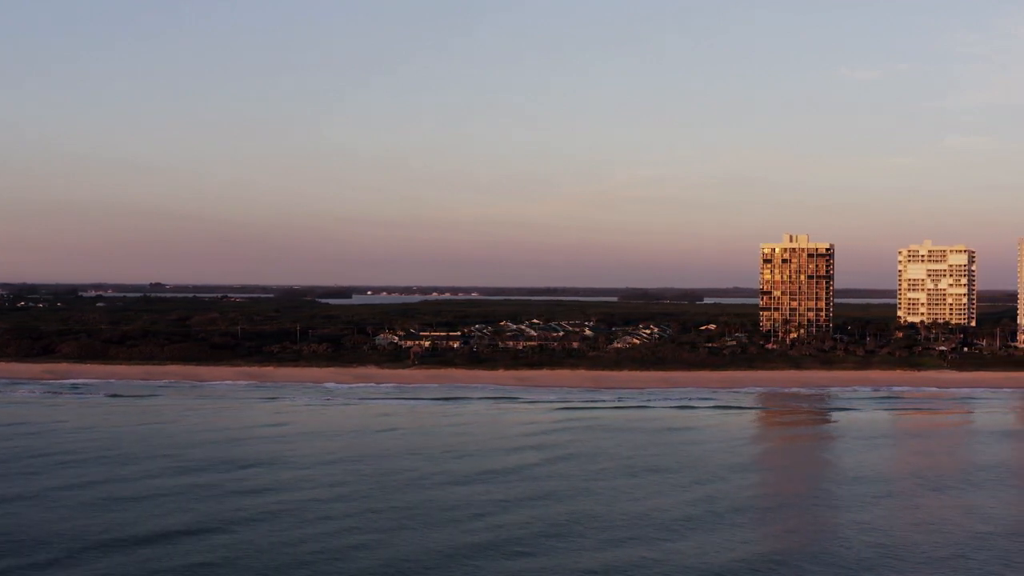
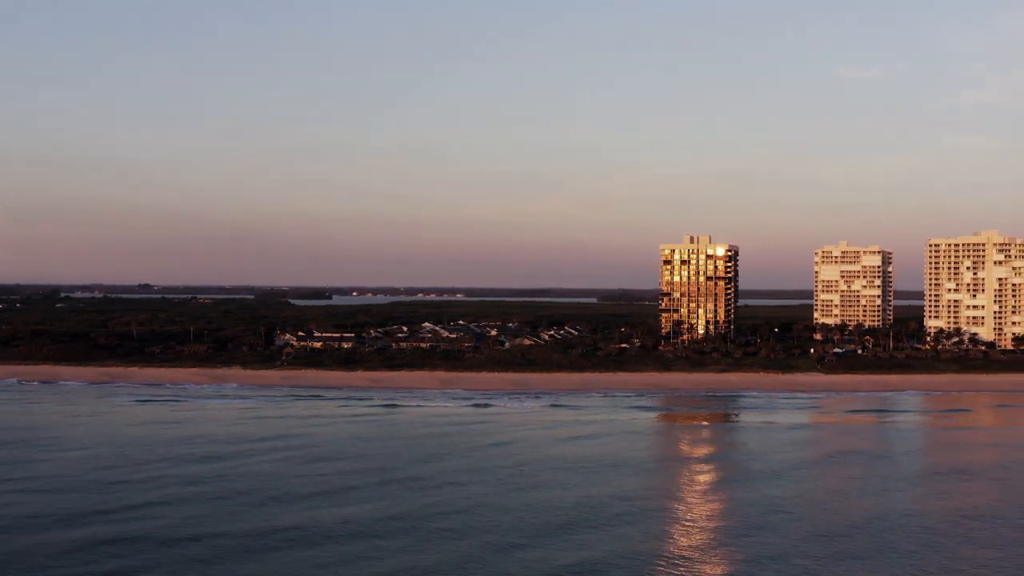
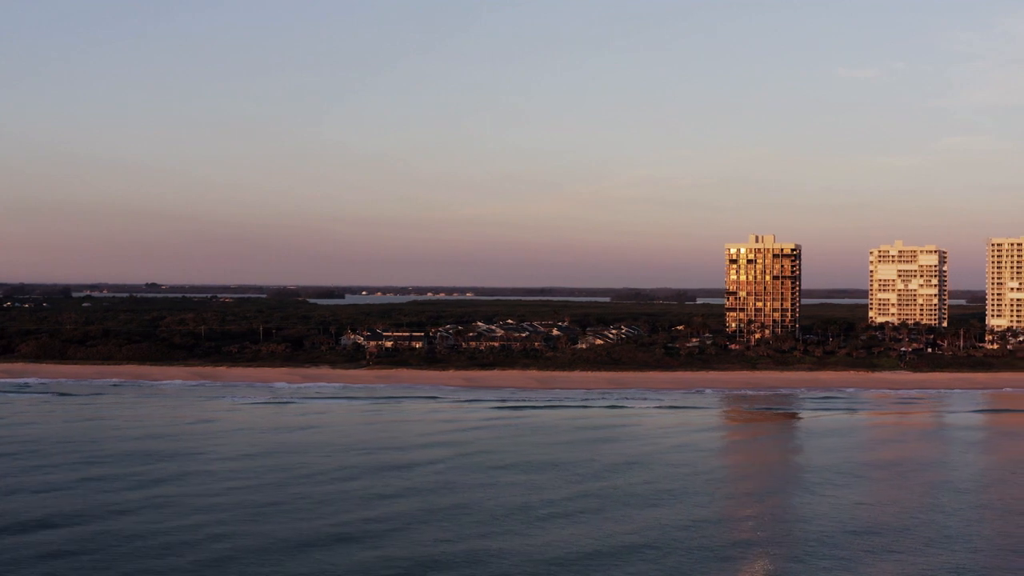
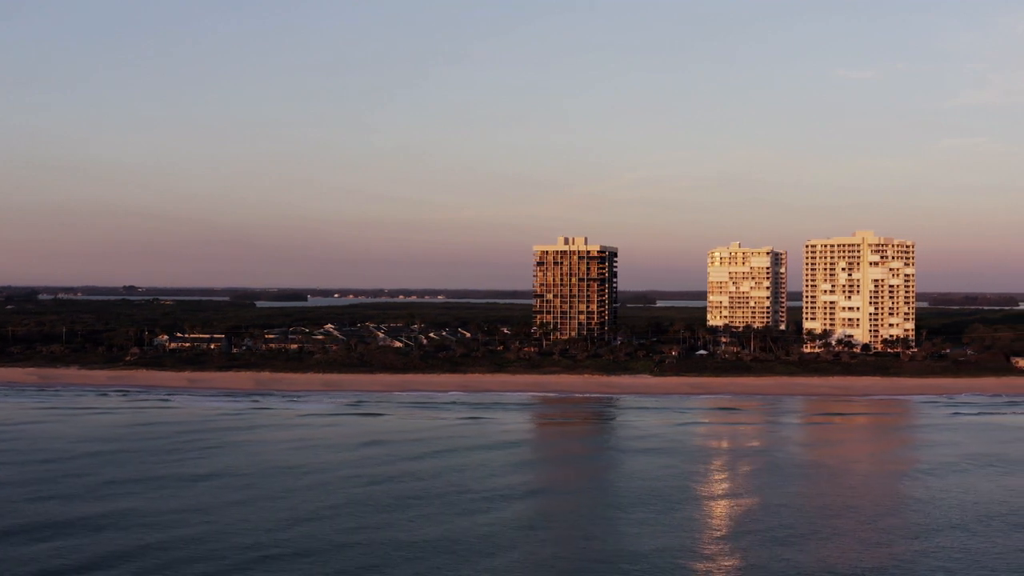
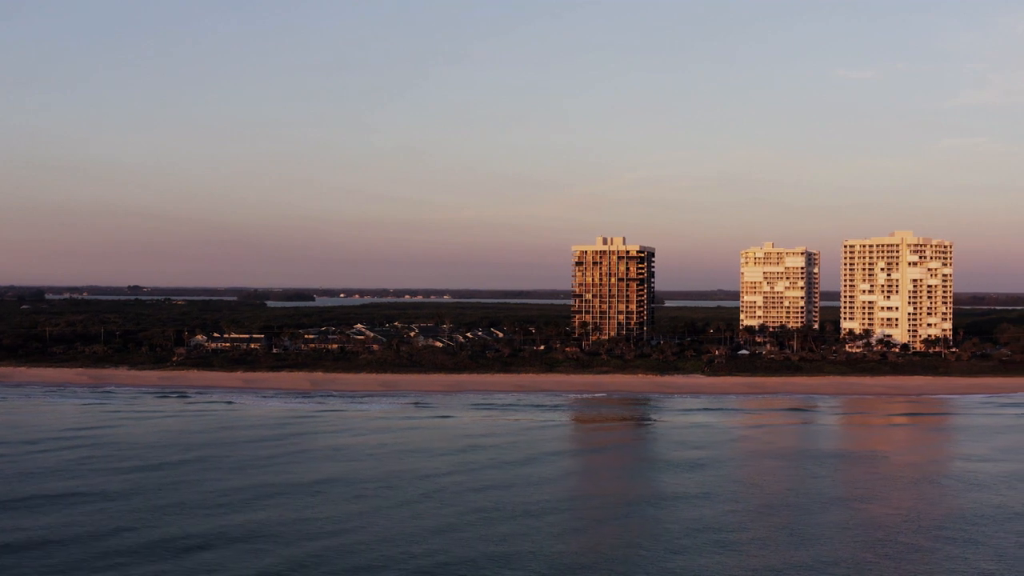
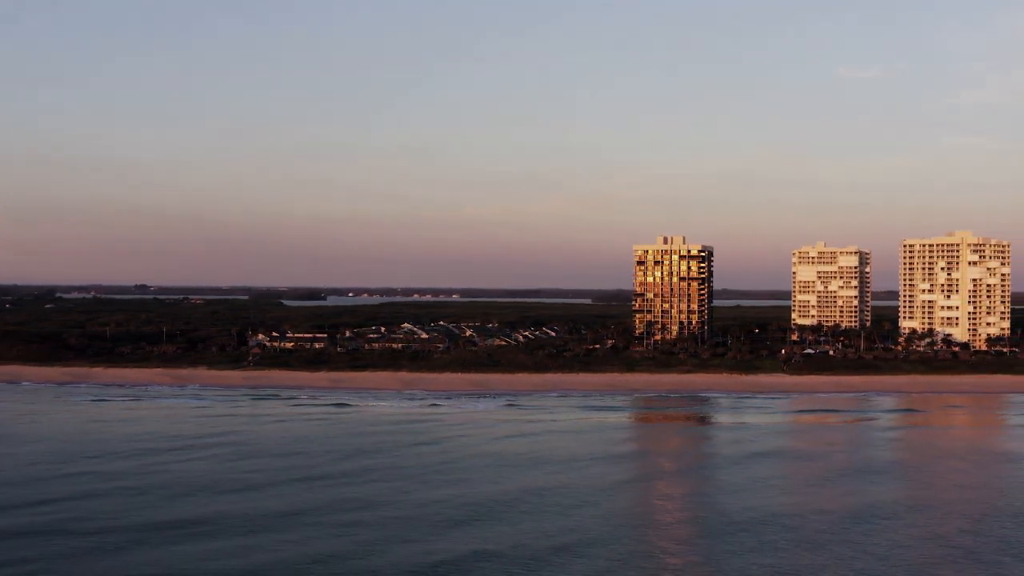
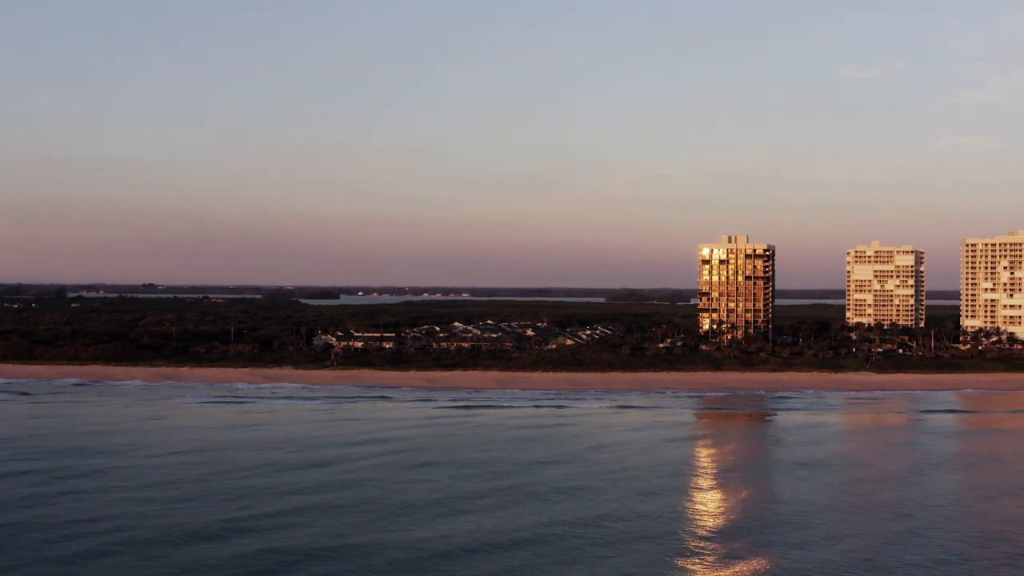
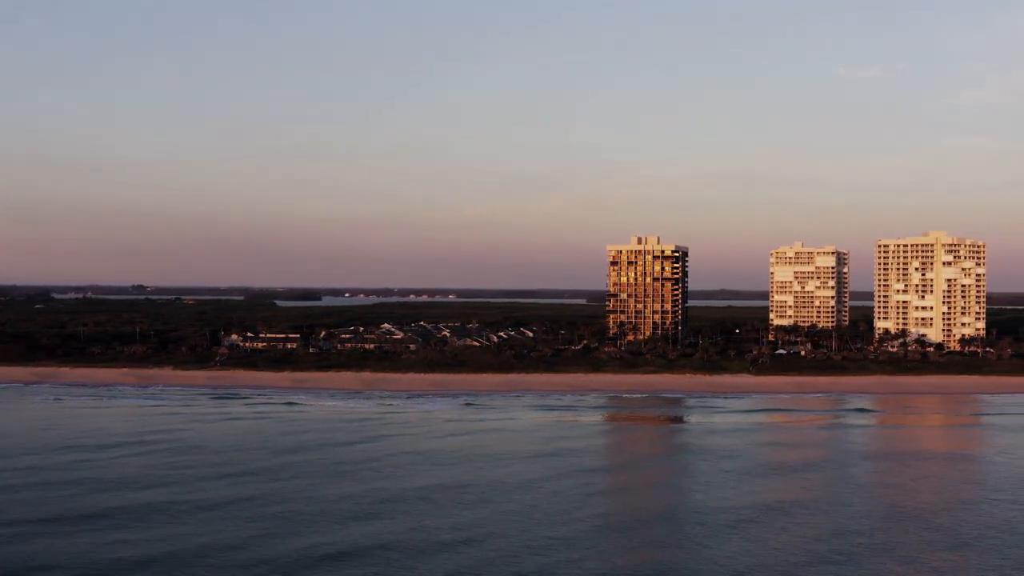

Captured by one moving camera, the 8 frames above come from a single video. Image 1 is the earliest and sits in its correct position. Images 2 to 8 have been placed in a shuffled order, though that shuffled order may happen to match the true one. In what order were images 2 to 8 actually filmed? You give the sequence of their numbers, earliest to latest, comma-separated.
3, 7, 2, 6, 8, 5, 4
